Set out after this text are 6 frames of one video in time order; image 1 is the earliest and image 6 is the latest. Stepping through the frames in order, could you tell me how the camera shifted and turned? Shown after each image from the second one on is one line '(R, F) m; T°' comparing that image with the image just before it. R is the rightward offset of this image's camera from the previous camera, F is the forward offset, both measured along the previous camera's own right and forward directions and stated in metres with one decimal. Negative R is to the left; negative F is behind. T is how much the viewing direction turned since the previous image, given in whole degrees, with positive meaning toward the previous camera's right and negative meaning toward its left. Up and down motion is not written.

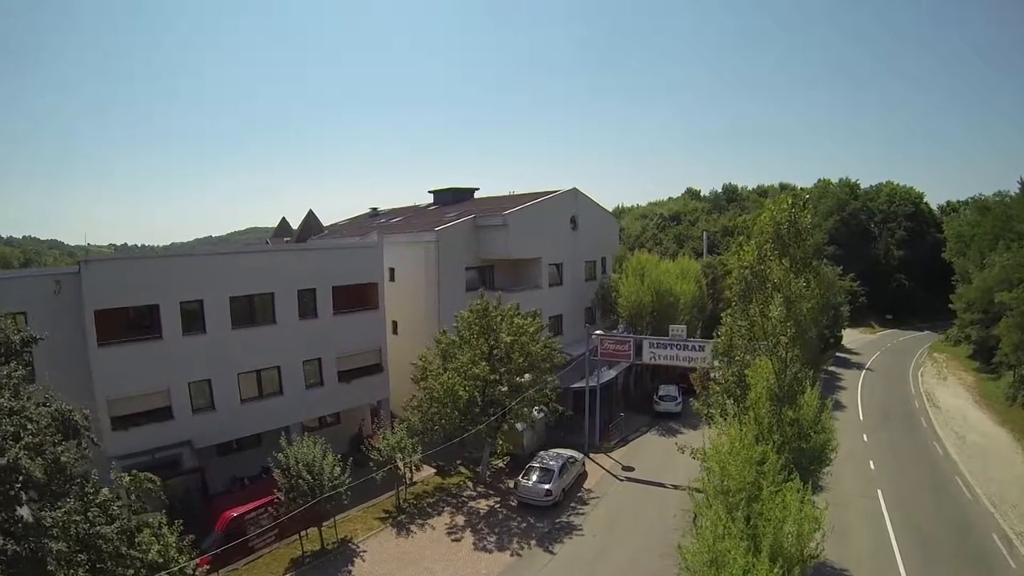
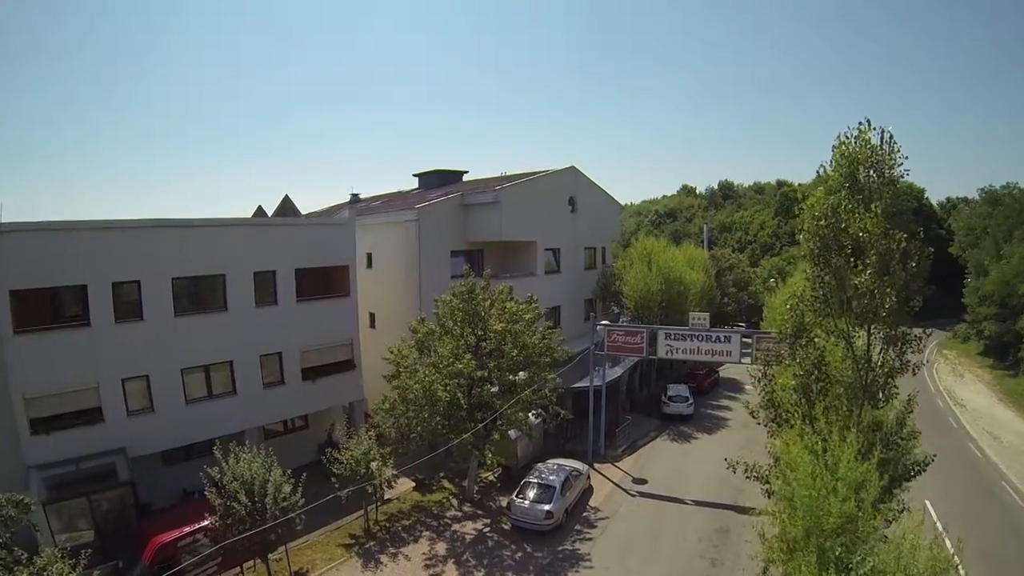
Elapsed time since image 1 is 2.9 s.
(-0.1, +3.4) m; +1°
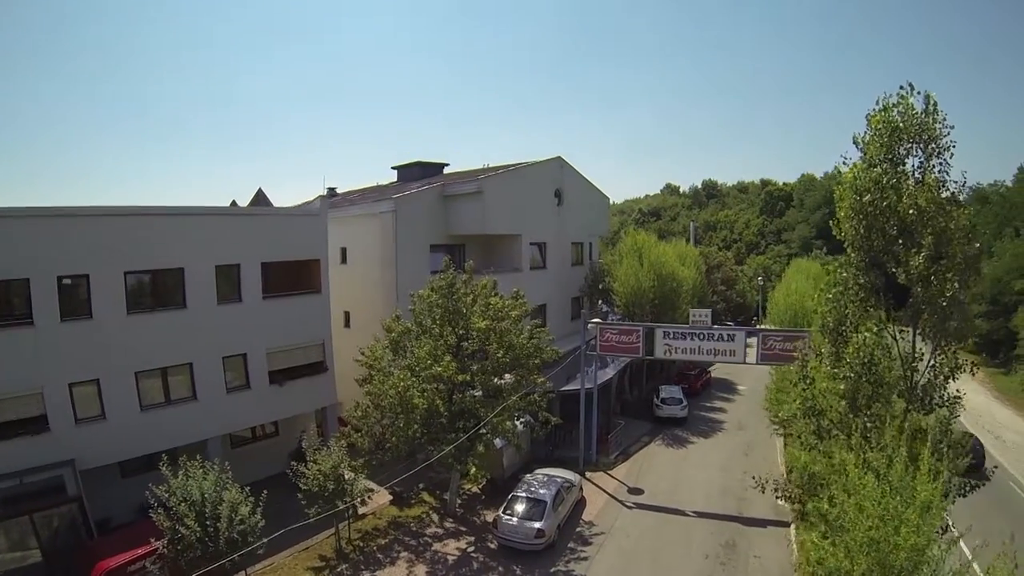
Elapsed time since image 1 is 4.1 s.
(-0.1, +1.5) m; +2°
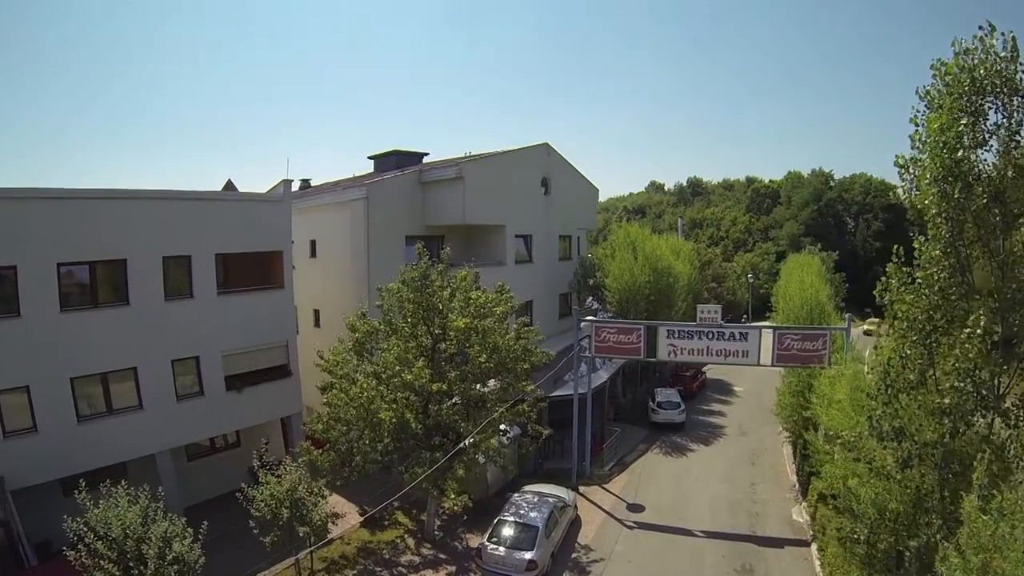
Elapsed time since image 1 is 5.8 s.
(-0.1, +2.0) m; +2°
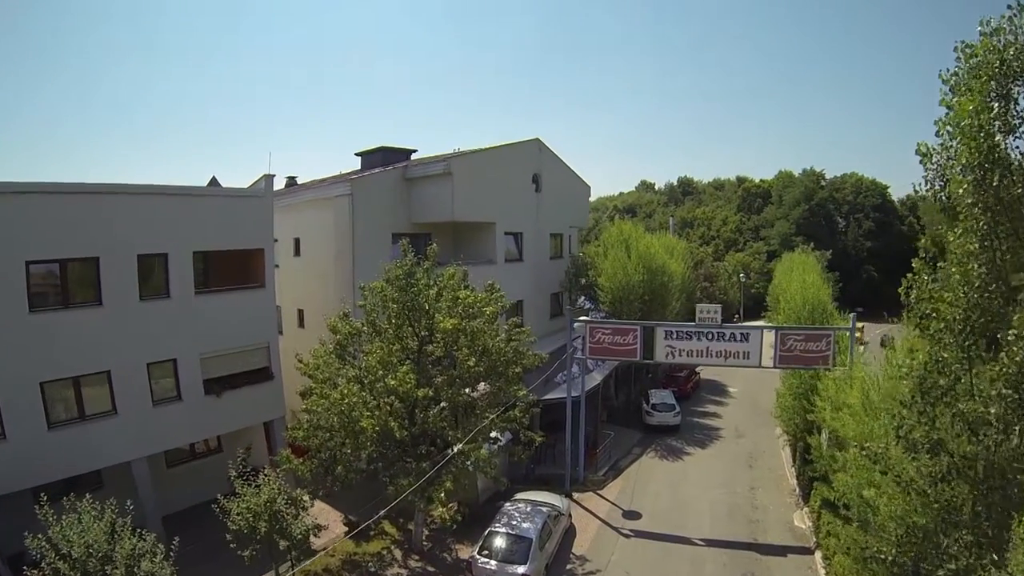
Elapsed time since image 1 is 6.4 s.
(0.0, +0.6) m; +1°
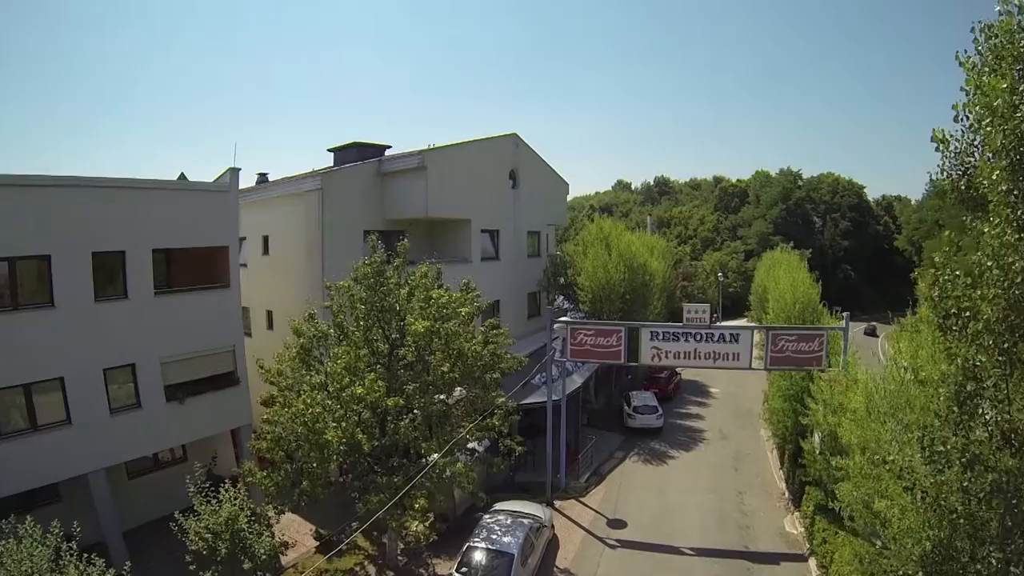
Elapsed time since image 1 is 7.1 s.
(-0.1, +0.7) m; +2°
